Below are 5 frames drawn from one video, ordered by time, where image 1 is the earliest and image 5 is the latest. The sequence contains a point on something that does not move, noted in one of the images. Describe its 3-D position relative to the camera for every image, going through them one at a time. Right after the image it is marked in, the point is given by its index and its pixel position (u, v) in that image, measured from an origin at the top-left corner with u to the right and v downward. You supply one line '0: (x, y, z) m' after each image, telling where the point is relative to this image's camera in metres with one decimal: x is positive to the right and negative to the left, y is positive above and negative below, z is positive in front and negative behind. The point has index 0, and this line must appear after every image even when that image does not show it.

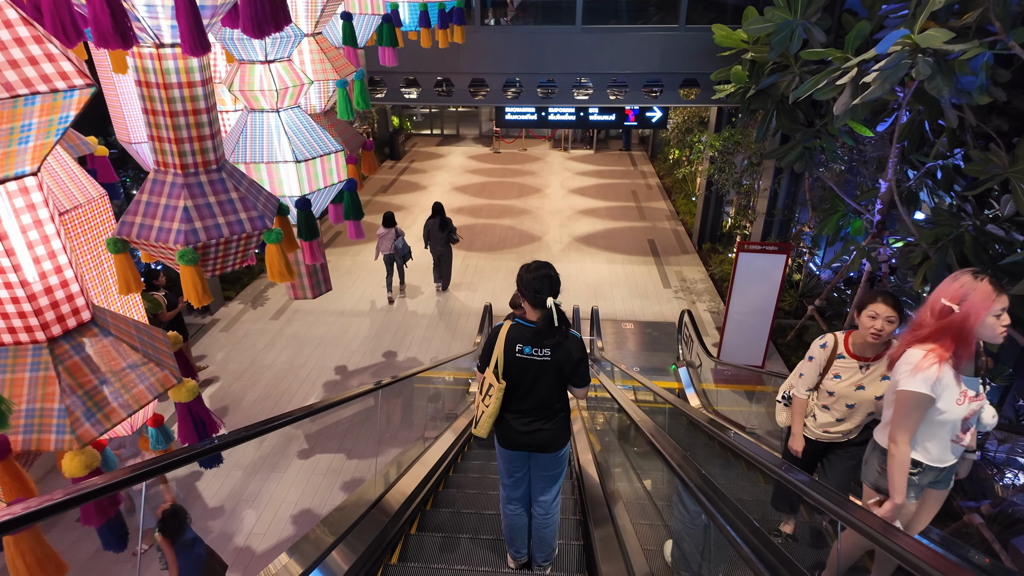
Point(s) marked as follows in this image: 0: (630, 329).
0: (+1.6, -0.6, +8.0) m
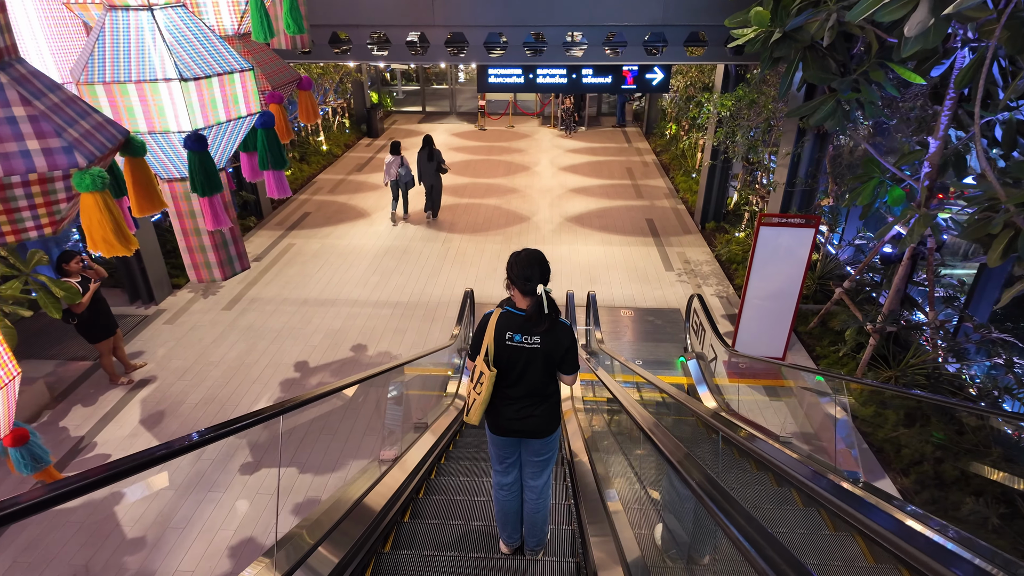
0: (+1.4, -0.3, +7.1) m
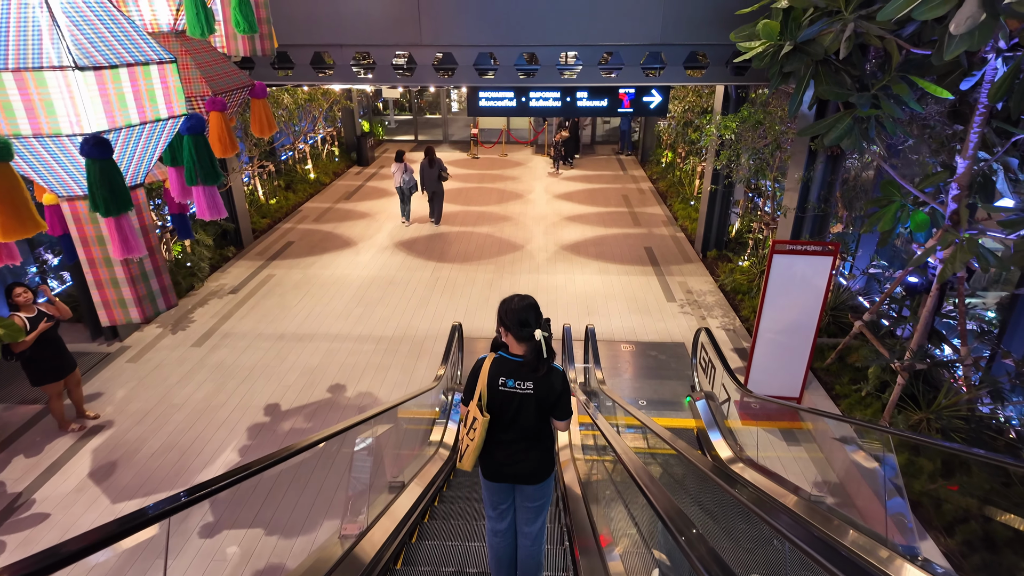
0: (+1.3, -0.7, +6.7) m
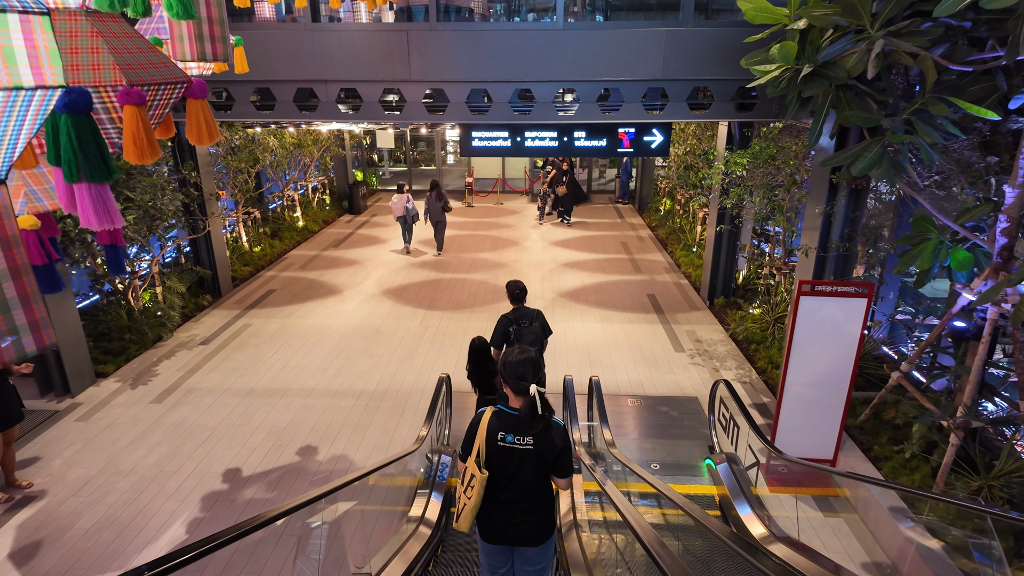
0: (+1.3, -1.2, +6.0) m
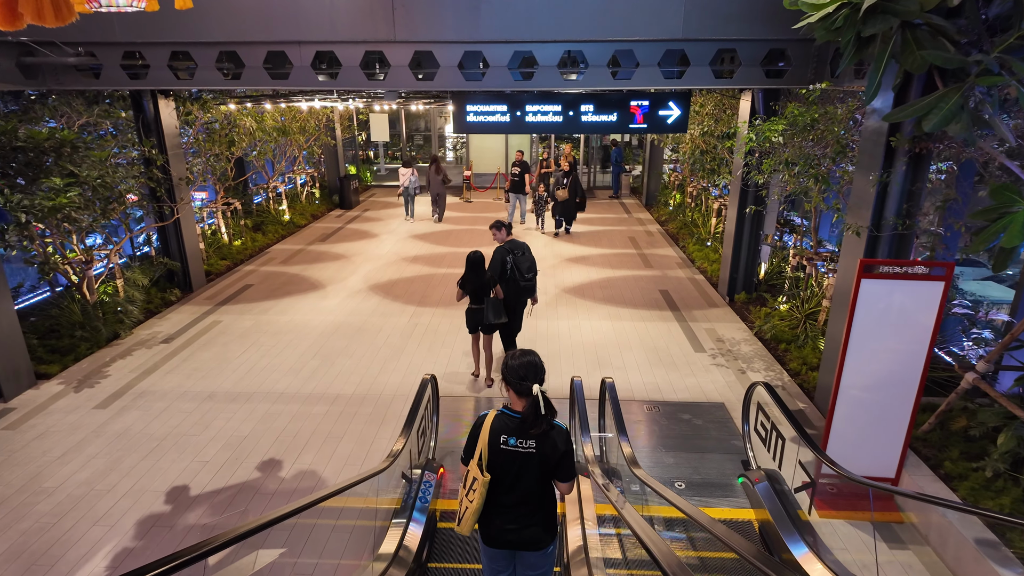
0: (+1.3, -1.1, +5.2) m
